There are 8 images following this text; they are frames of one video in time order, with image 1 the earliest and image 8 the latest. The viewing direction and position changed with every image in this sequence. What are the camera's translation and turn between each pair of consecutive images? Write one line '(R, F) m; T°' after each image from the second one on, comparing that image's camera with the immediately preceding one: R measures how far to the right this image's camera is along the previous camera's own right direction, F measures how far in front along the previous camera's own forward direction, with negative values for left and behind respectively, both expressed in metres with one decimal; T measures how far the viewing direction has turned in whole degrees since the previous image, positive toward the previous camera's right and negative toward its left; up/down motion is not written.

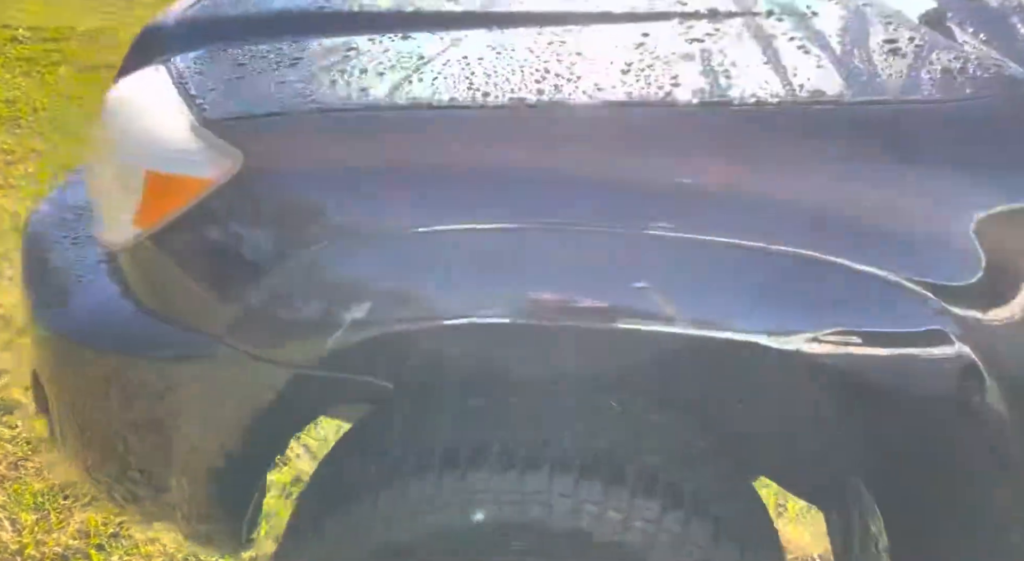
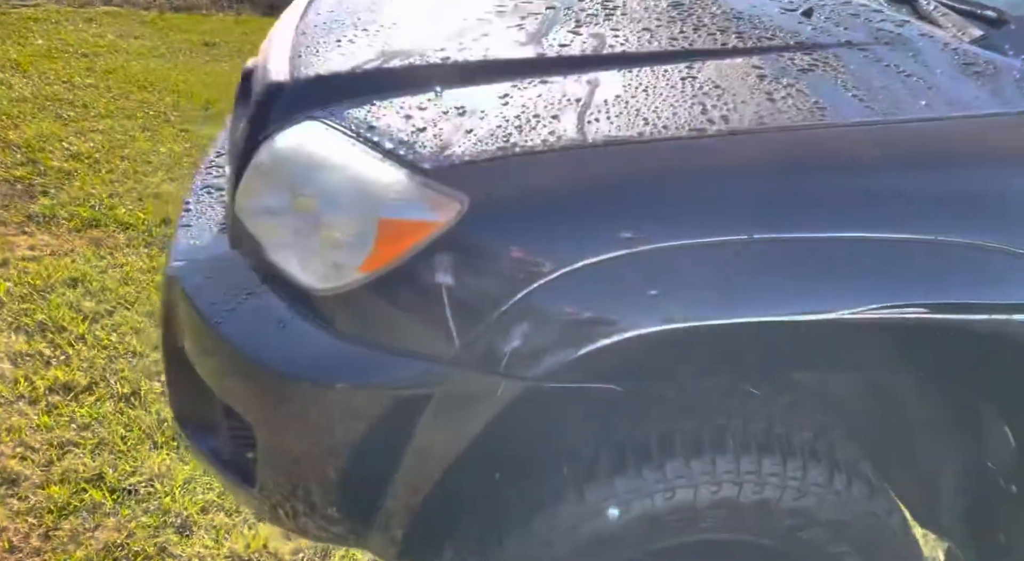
(-0.5, -0.1) m; +10°
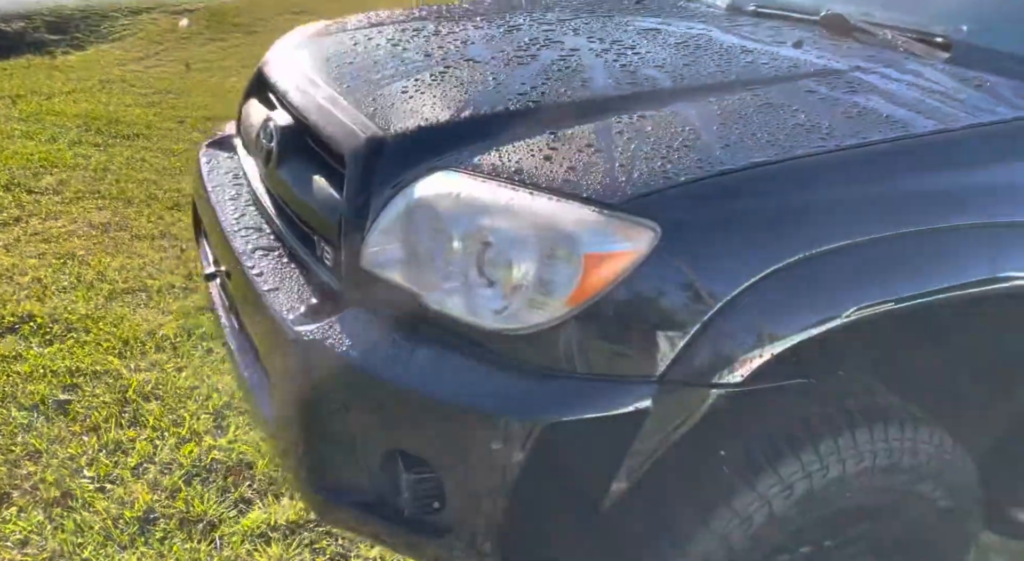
(-0.6, 0.0) m; +17°
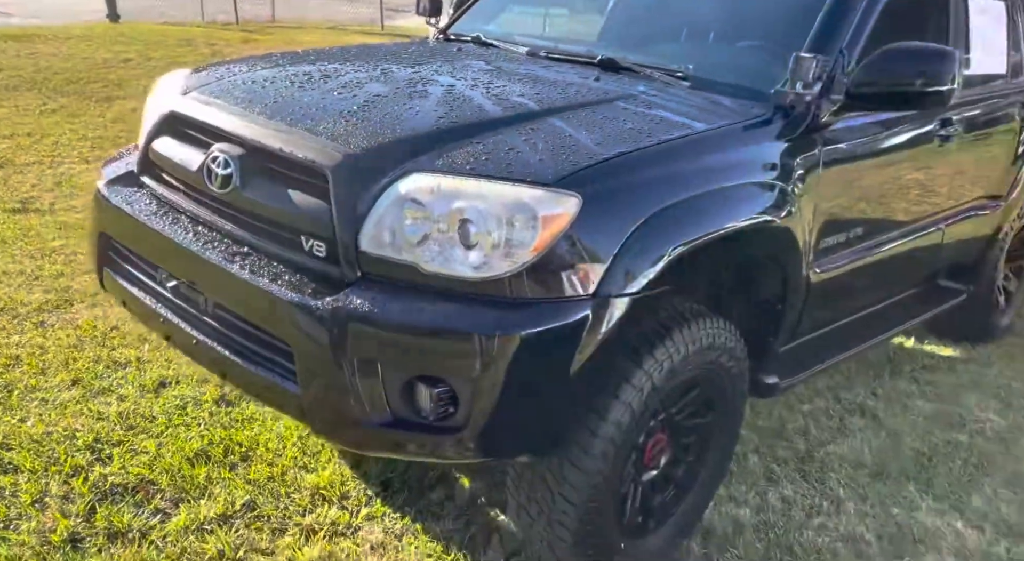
(-0.6, -0.4) m; +22°
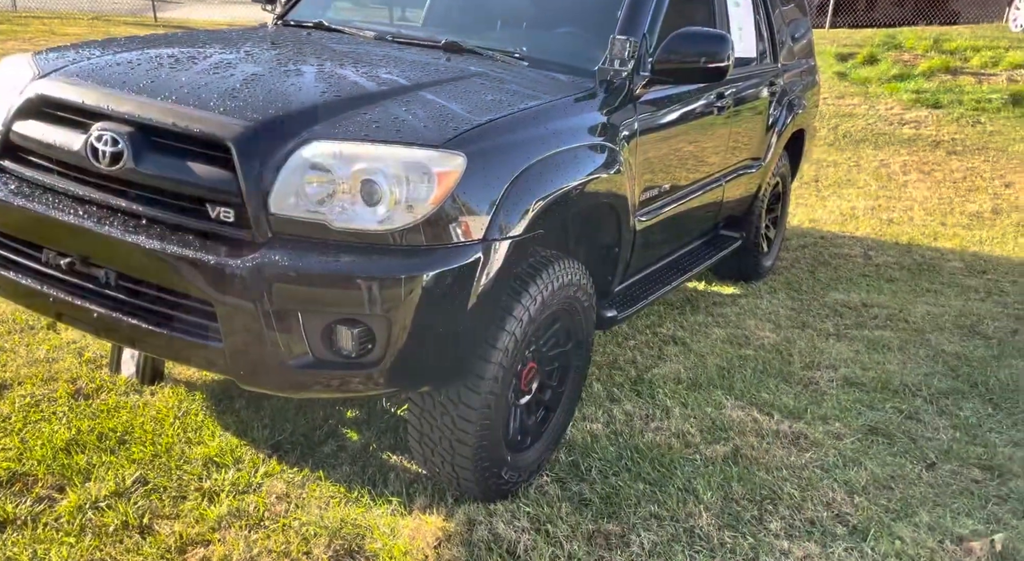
(-0.3, -0.3) m; +15°
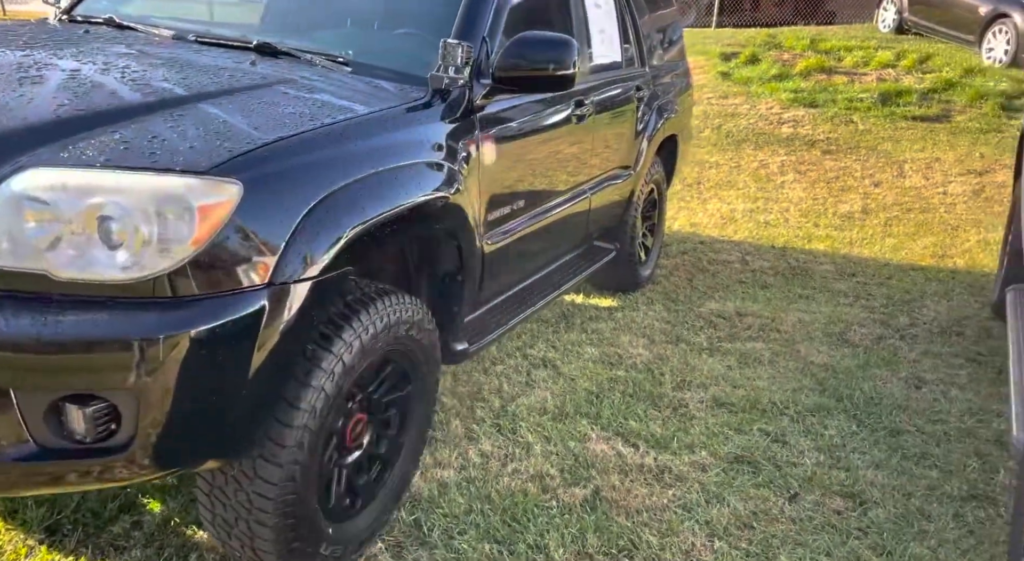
(+0.2, +0.3) m; +7°
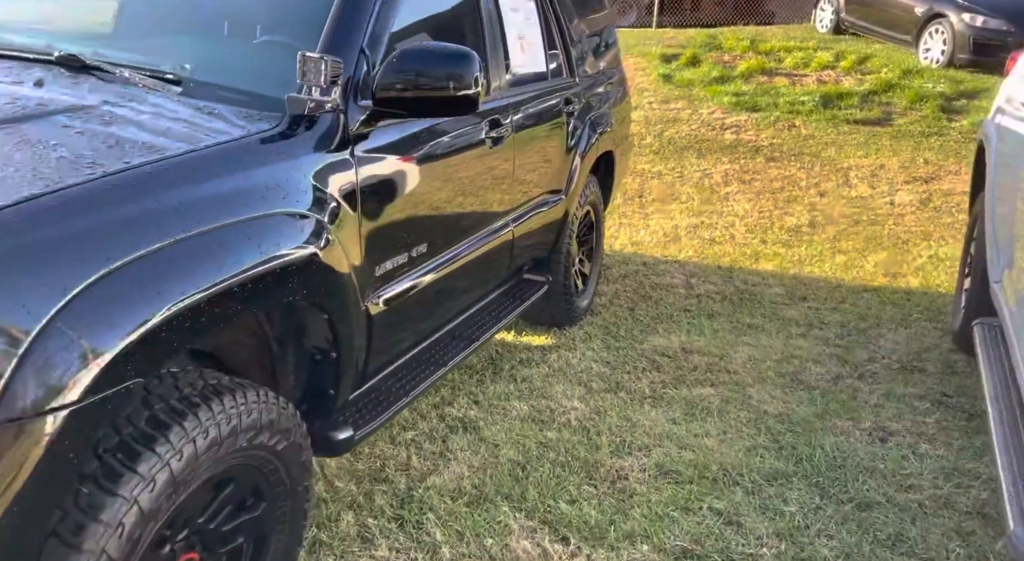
(+0.2, +0.5) m; +4°
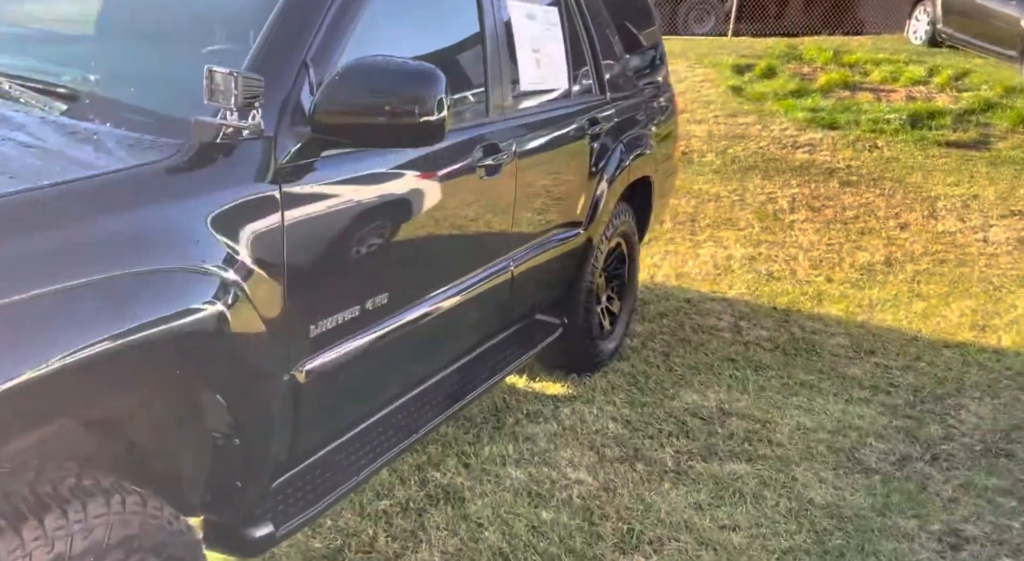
(+0.2, +0.5) m; -5°
